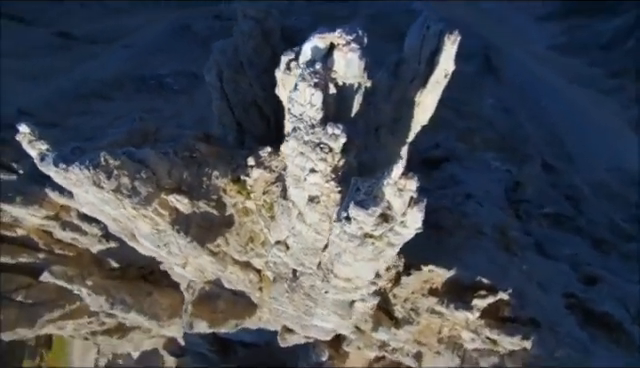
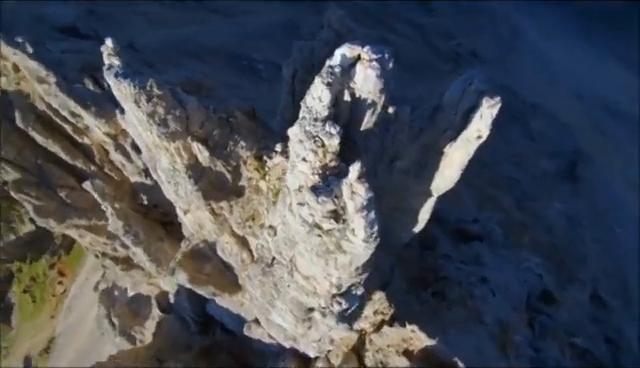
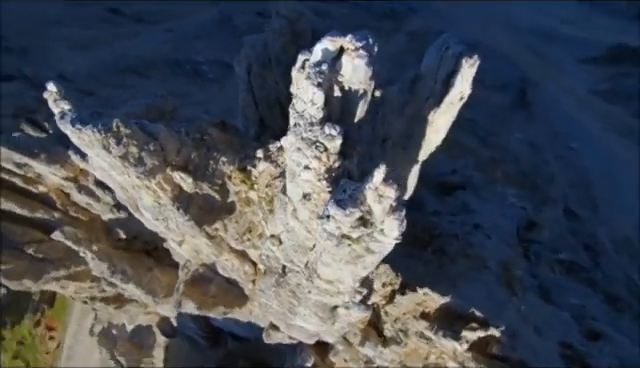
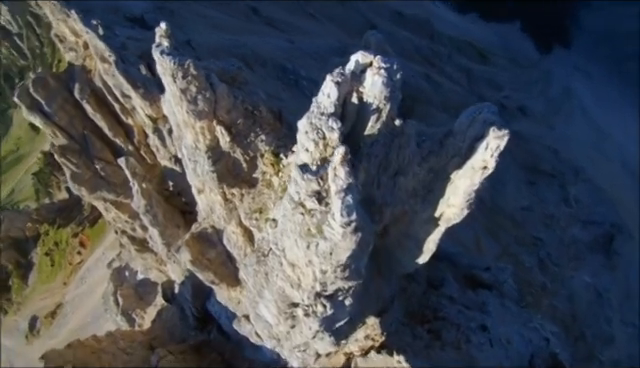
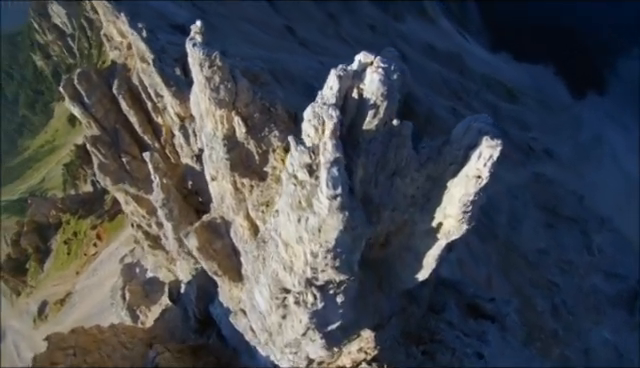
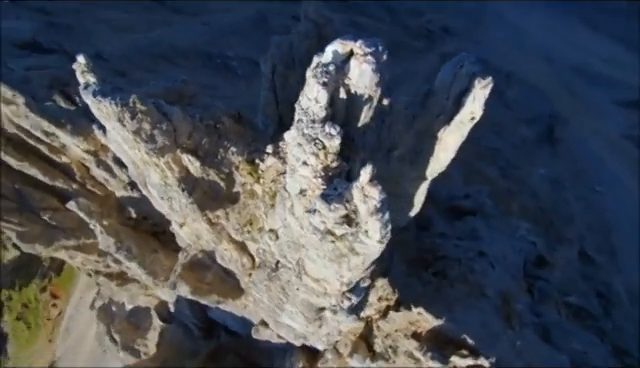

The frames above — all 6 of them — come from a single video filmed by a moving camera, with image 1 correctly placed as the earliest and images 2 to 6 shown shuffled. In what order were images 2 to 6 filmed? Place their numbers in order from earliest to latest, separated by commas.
3, 6, 2, 4, 5
